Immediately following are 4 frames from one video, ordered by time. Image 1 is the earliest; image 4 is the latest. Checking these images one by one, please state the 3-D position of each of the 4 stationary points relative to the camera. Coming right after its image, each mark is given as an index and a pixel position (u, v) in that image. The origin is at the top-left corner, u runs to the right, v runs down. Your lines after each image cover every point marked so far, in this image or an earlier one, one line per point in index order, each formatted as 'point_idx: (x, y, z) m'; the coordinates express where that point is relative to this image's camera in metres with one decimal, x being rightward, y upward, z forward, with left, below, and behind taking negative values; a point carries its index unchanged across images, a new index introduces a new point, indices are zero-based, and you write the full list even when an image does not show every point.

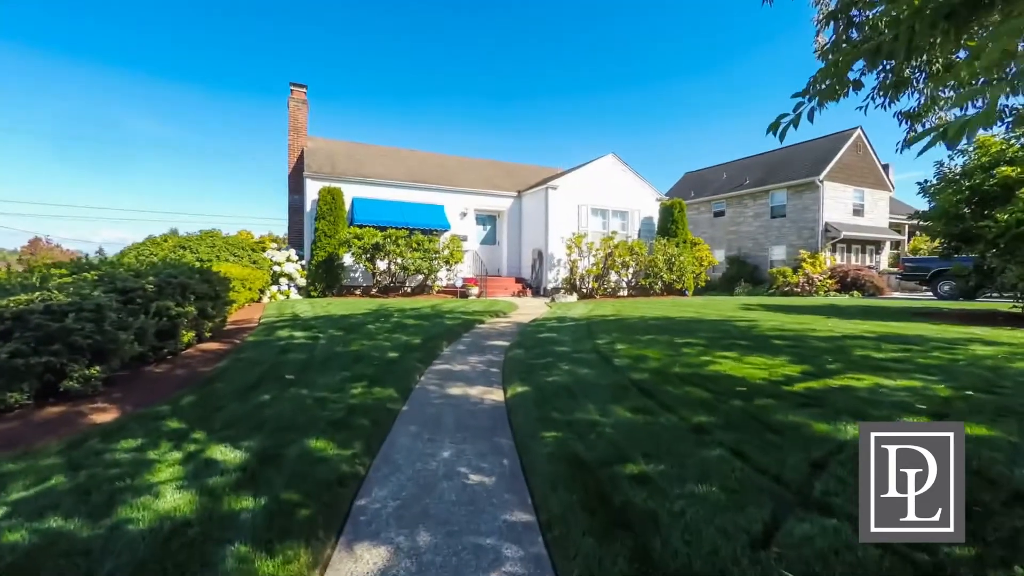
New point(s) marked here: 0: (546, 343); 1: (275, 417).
0: (+0.5, -0.9, +6.8) m
1: (-1.8, -1.0, +3.3) m
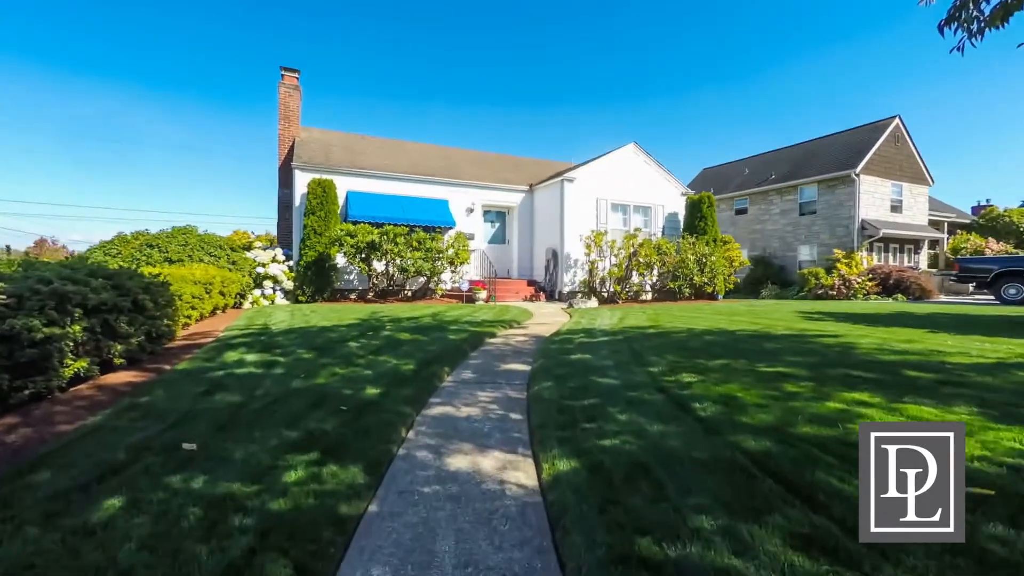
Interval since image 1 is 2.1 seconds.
0: (+0.8, -0.9, +5.1) m
1: (-1.6, -1.0, +1.7) m
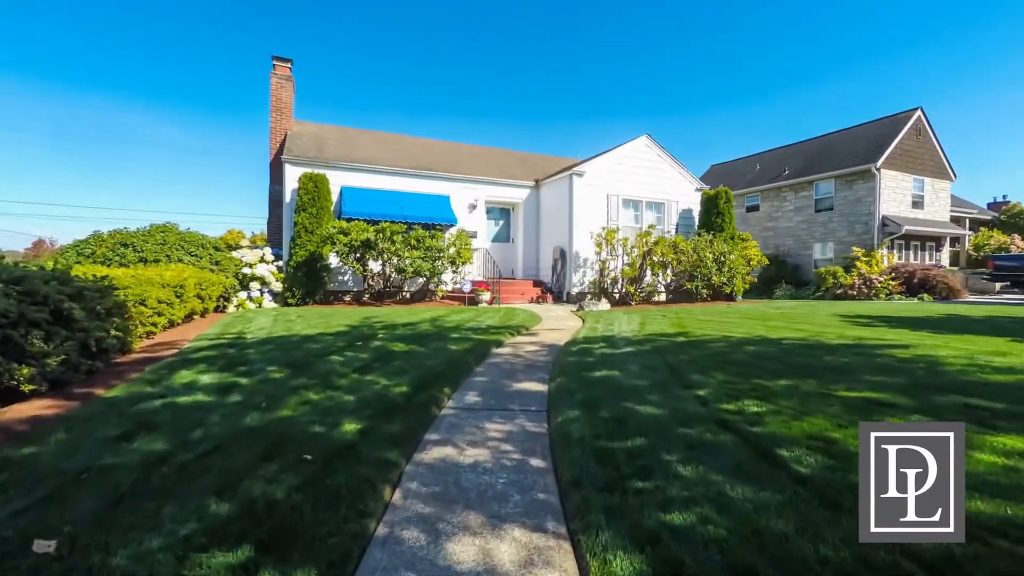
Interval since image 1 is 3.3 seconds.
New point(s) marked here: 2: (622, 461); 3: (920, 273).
0: (+0.9, -1.0, +4.1) m
1: (-1.4, -1.1, +0.7) m
2: (+0.7, -1.1, +2.8) m
3: (+17.9, +0.7, +19.6) m
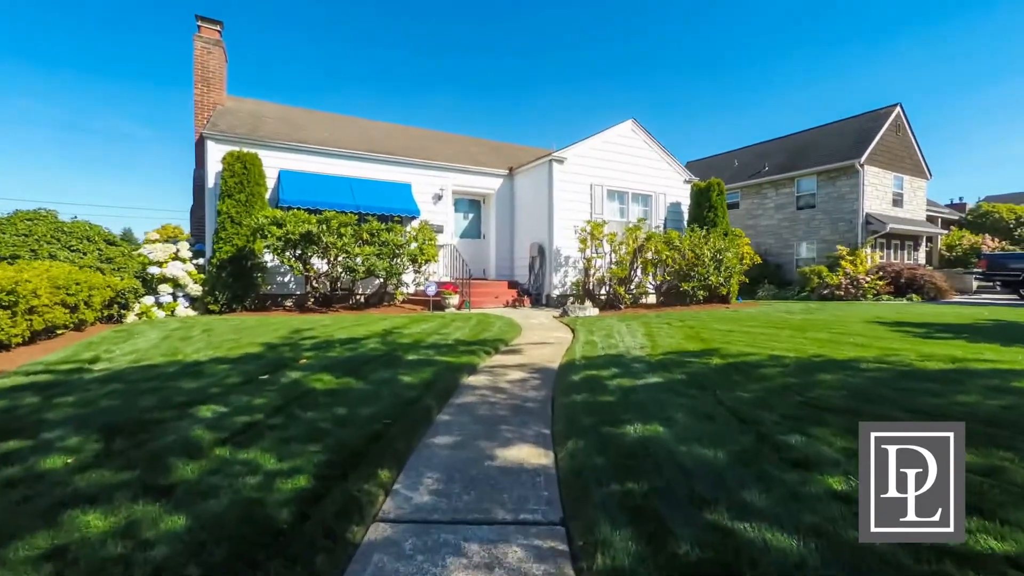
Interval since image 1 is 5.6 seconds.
0: (+0.9, -1.0, +2.3) m
1: (-1.3, -1.1, -1.3) m
2: (+0.7, -1.1, +0.9) m
3: (+16.7, +0.7, +18.9) m
